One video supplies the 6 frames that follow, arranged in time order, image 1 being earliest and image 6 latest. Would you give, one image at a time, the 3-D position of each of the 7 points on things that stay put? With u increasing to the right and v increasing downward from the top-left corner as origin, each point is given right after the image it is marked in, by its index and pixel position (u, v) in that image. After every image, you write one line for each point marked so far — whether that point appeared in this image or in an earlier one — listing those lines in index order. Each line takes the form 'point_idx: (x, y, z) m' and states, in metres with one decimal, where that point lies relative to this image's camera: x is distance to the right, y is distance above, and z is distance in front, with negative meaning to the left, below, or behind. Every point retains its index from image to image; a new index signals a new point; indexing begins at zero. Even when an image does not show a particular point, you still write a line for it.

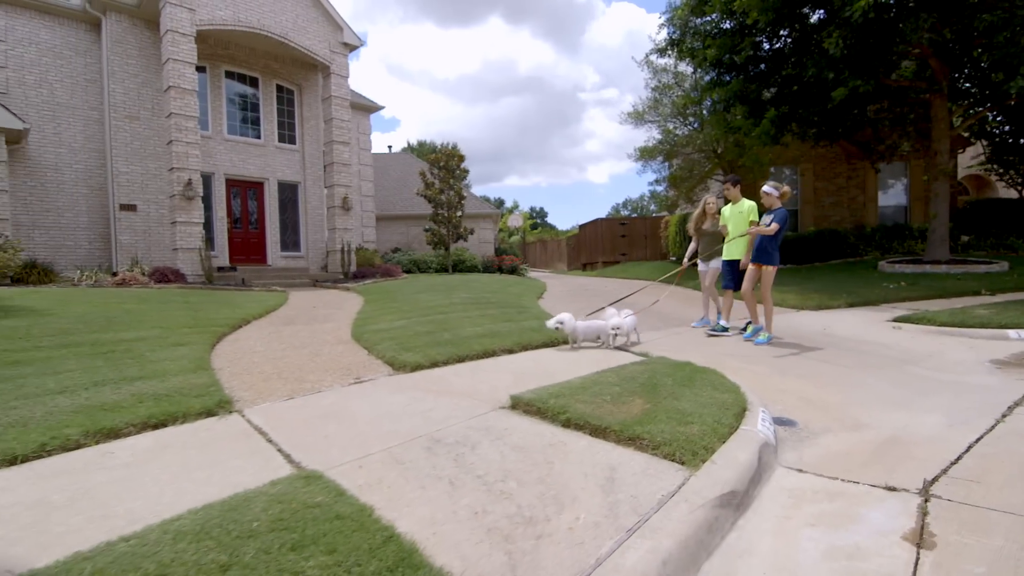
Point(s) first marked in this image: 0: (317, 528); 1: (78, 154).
0: (-0.7, -0.9, +2.1) m
1: (-10.5, +3.2, +12.9) m
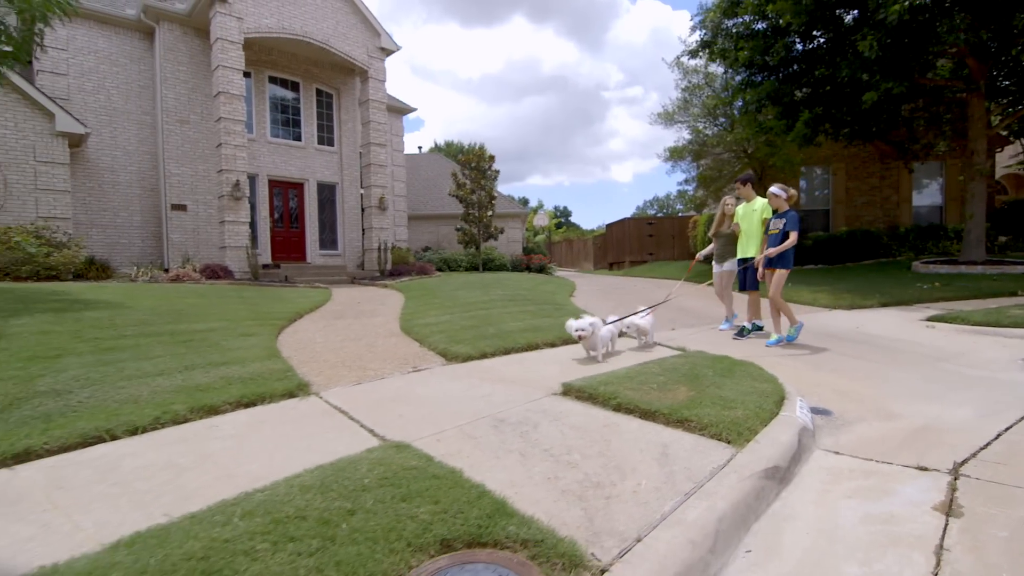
0: (-0.4, -0.9, +2.4) m
1: (-9.7, +3.4, +13.6) m
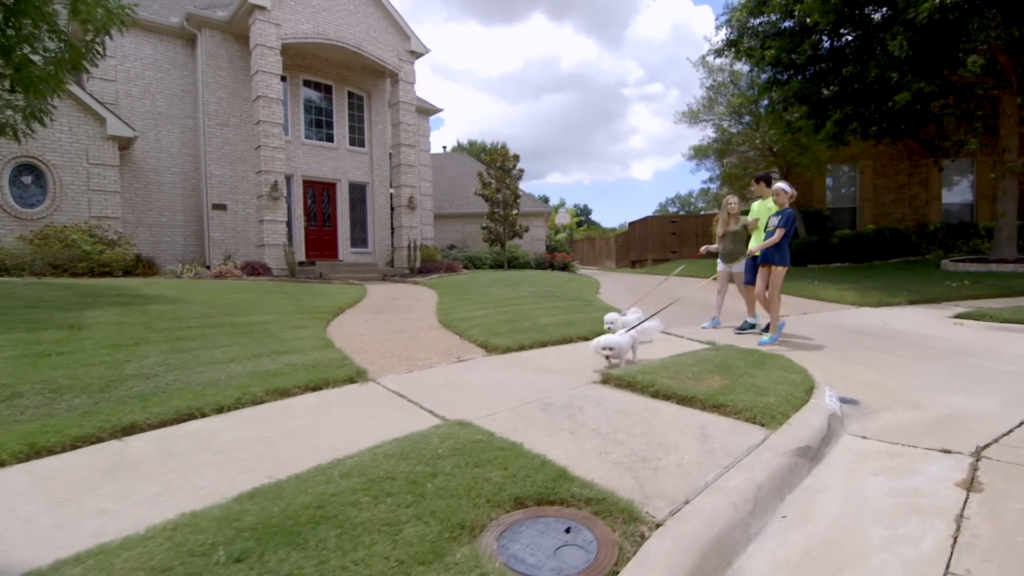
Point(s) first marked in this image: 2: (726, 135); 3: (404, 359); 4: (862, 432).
0: (-0.1, -0.8, +2.7) m
1: (-9.0, +3.5, +14.3) m
2: (+6.8, +4.8, +17.0) m
3: (-1.1, -0.7, +5.4) m
4: (+2.4, -1.0, +3.6) m
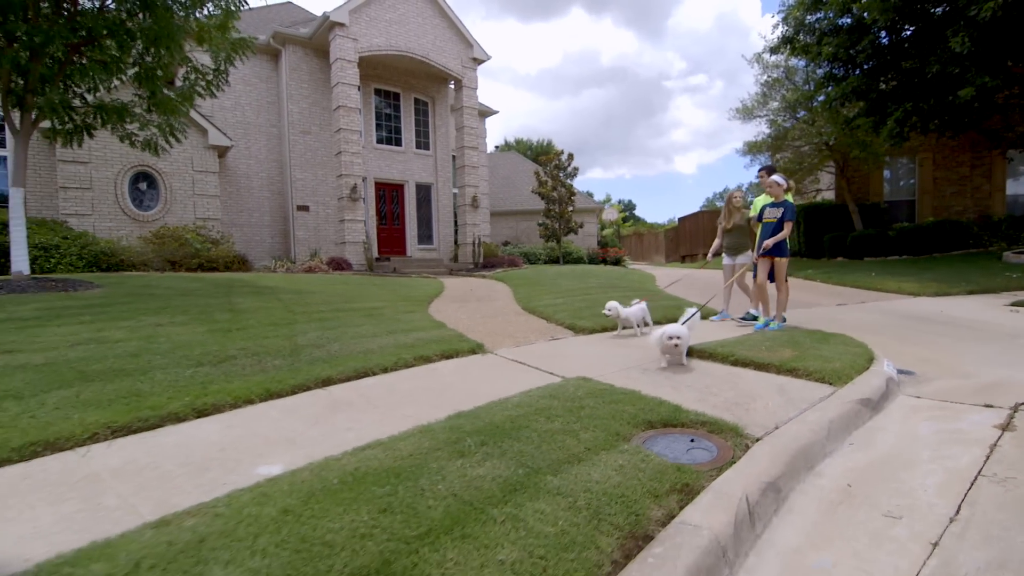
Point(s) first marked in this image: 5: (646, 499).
0: (+0.7, -0.7, +3.6) m
1: (-7.3, +3.6, +15.7) m
2: (+8.6, +5.1, +17.2) m
3: (-0.1, -0.6, +6.3) m
4: (+3.2, -0.8, +4.3) m
5: (+0.6, -0.9, +2.2) m
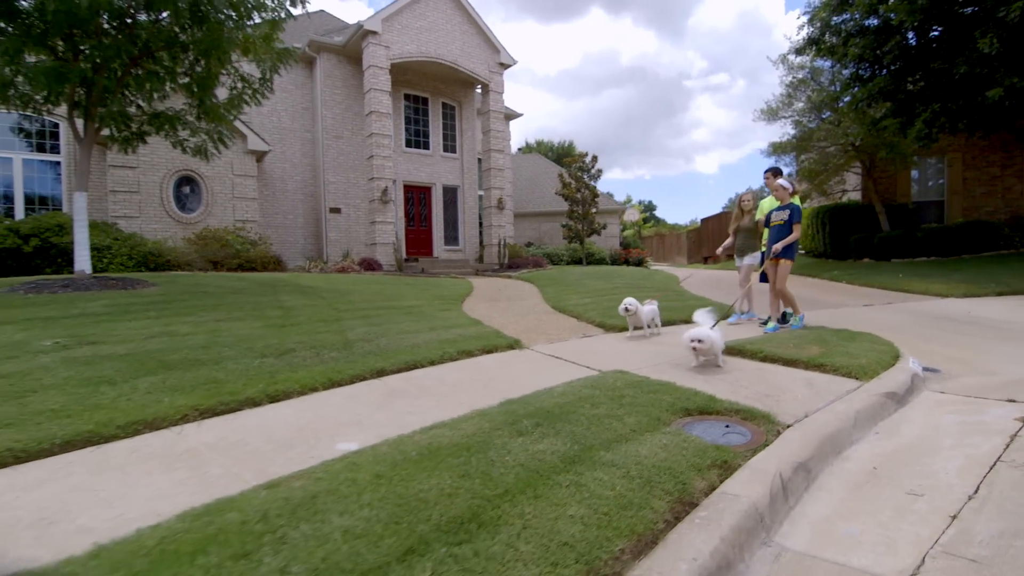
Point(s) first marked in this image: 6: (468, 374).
0: (+1.0, -0.7, +3.9) m
1: (-6.5, +3.7, +16.3) m
2: (+9.4, +5.0, +17.3) m
3: (+0.4, -0.6, +6.6) m
4: (+3.6, -0.8, +4.5) m
5: (+0.8, -0.9, +2.5) m
6: (-0.4, -0.8, +4.7) m
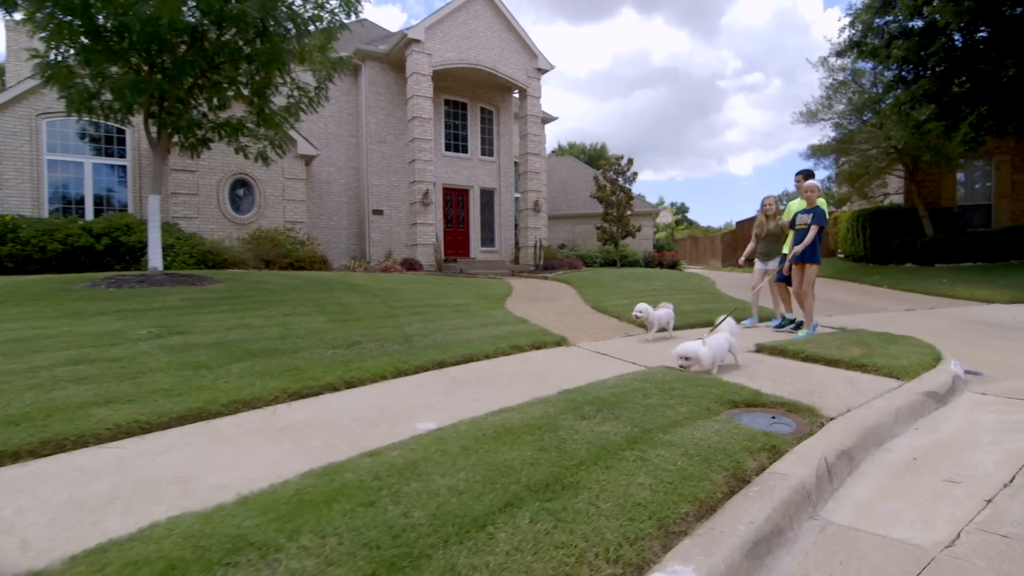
0: (+1.5, -0.7, +4.2) m
1: (-5.3, +3.7, +16.9) m
2: (+10.6, +4.9, +17.1) m
3: (+0.9, -0.6, +6.9) m
4: (+4.1, -0.9, +4.6) m
5: (+1.2, -0.9, +2.8) m
6: (+0.1, -0.8, +5.1) m
